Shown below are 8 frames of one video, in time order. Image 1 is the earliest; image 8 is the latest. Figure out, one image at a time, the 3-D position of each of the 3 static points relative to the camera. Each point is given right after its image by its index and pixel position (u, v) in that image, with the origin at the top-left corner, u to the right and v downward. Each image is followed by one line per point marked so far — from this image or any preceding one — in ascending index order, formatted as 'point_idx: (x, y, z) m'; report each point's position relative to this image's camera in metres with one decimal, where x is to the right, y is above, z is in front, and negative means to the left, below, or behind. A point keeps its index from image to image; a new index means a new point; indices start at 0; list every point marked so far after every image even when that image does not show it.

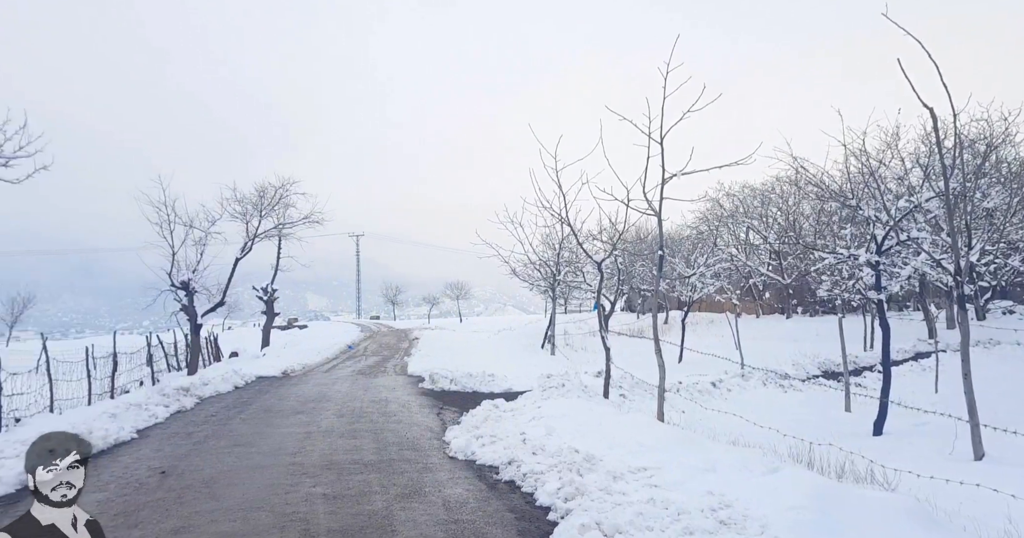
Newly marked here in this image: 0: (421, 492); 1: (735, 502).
0: (-0.8, -2.0, +4.7) m
1: (+2.0, -2.1, +4.7) m
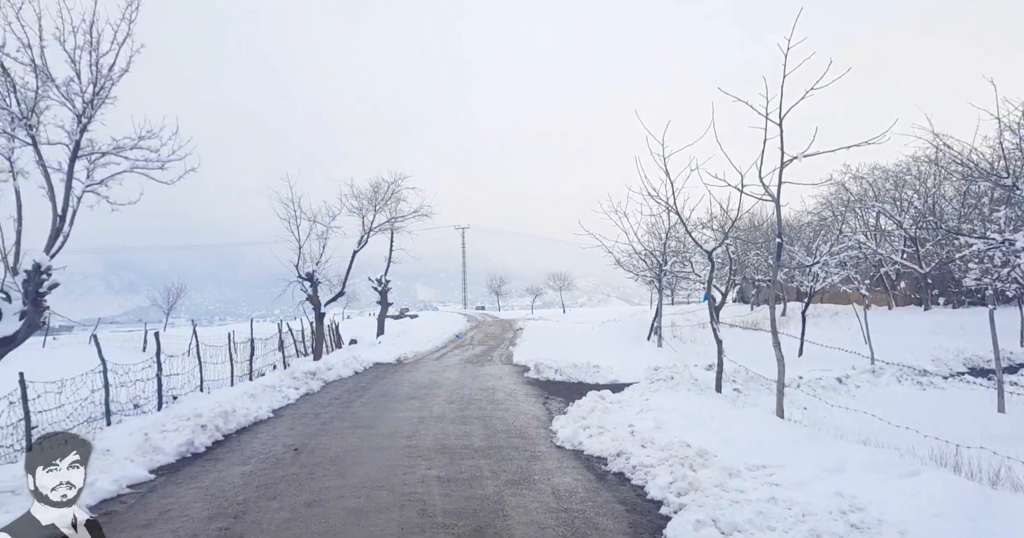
0: (+0.2, -1.9, +4.8) m
1: (+3.0, -2.0, +4.3) m
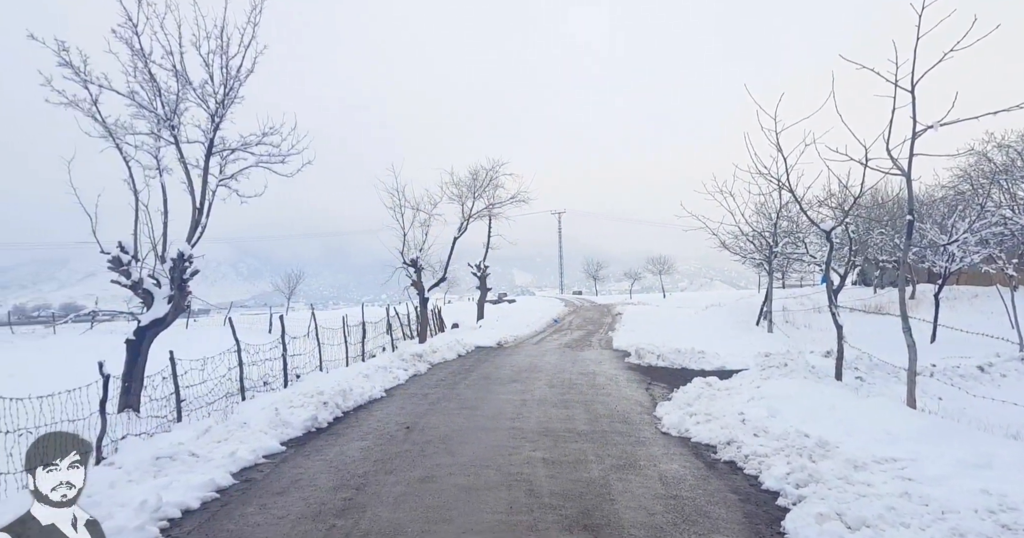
0: (+1.1, -1.8, +4.7) m
1: (+3.8, -1.8, +4.0) m
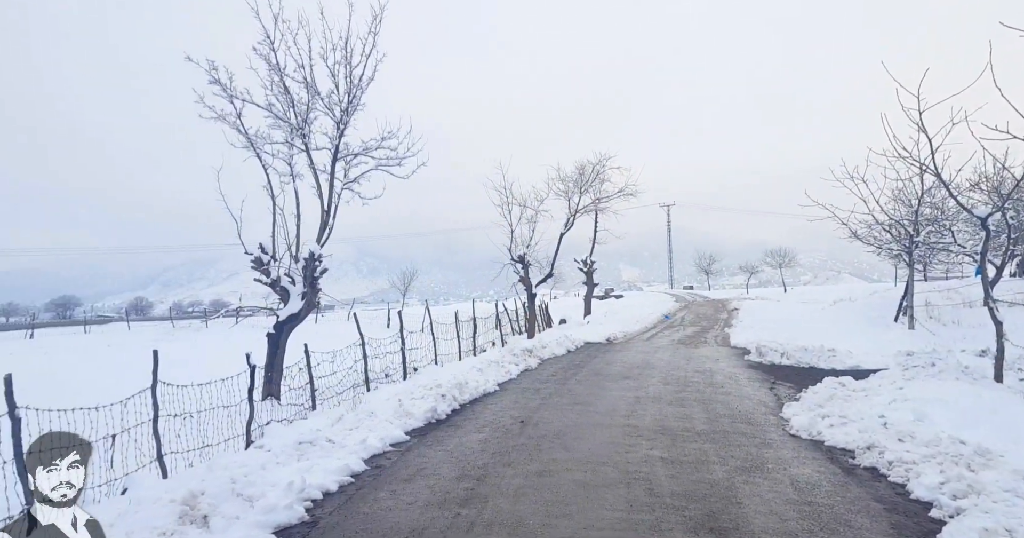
0: (+2.1, -1.7, +4.5) m
1: (+4.7, -1.7, +3.4) m
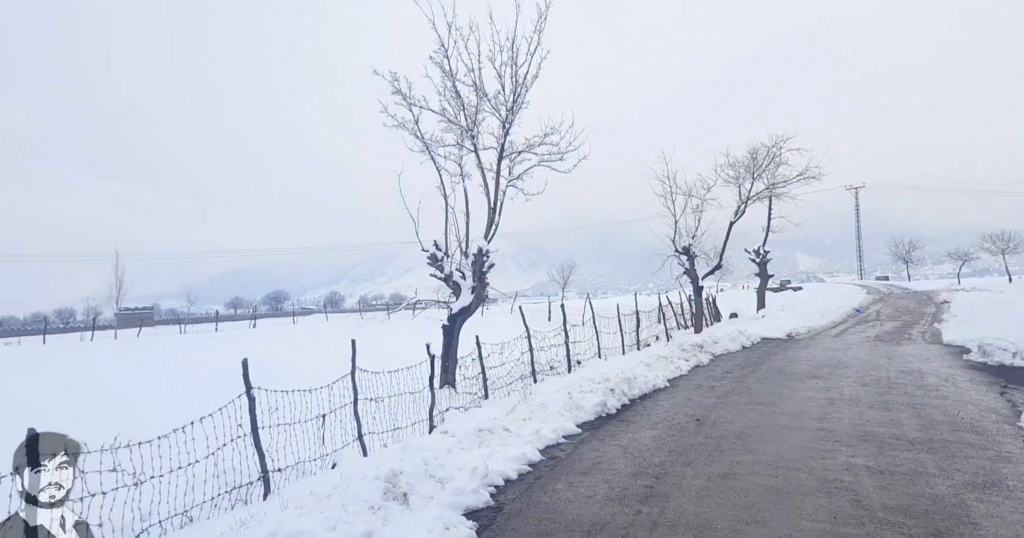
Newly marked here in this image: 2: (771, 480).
0: (+3.6, -1.6, +3.9) m
1: (+5.8, -1.6, +2.2) m
2: (+2.0, -1.7, +4.1) m
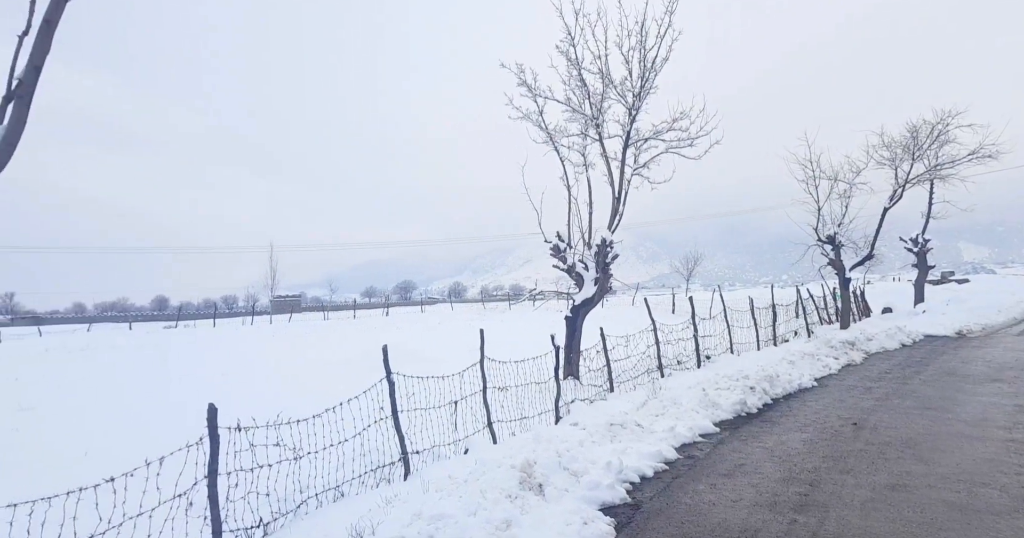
0: (+4.5, -1.5, +3.2) m
1: (+6.5, -1.5, +1.3) m
2: (+3.0, -1.6, +3.7) m
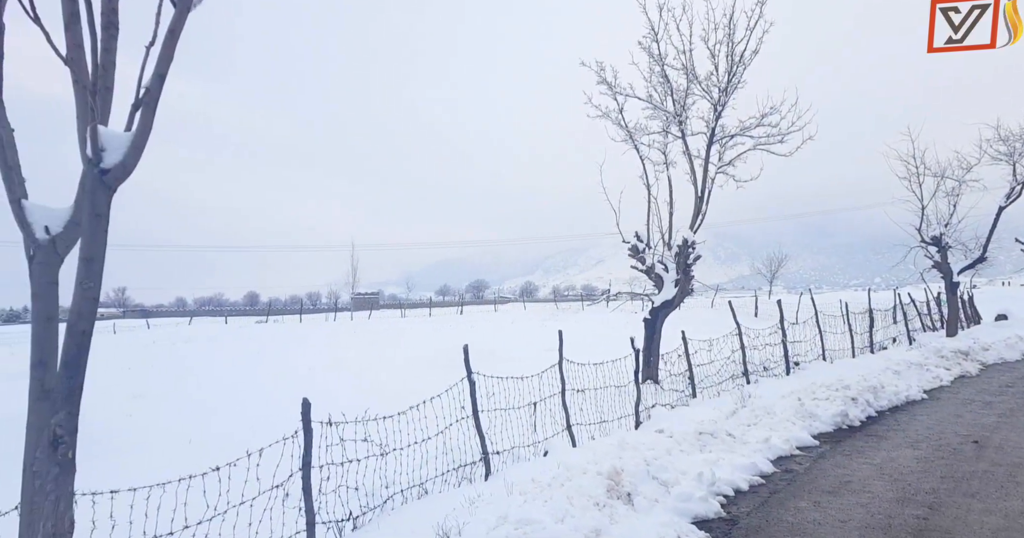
0: (+5.1, -1.6, +2.8) m
1: (+6.9, -1.5, +0.7) m
2: (+3.6, -1.6, +3.4) m
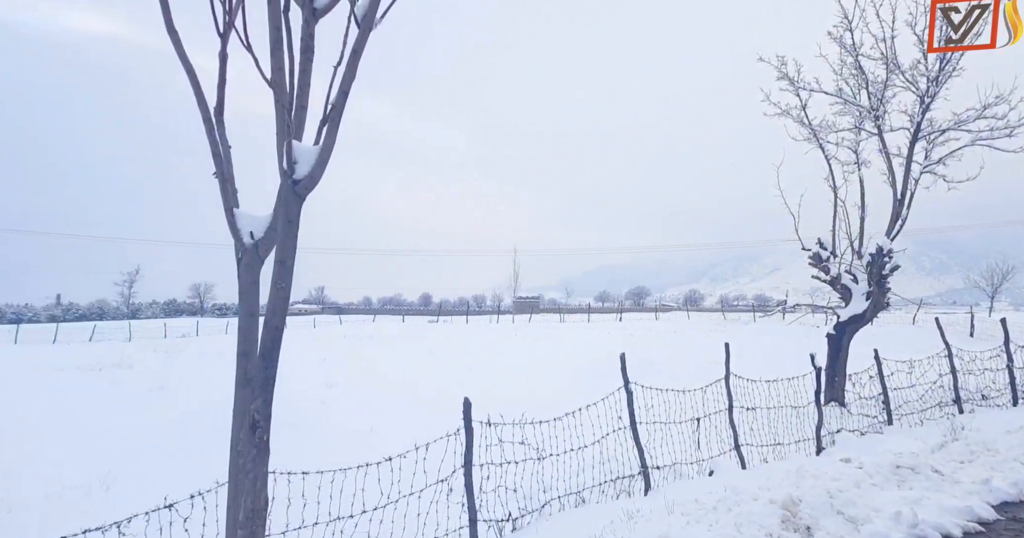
0: (+6.0, -1.7, +1.7) m
1: (+7.4, -1.7, -0.8) m
2: (+4.7, -1.7, +2.5) m
